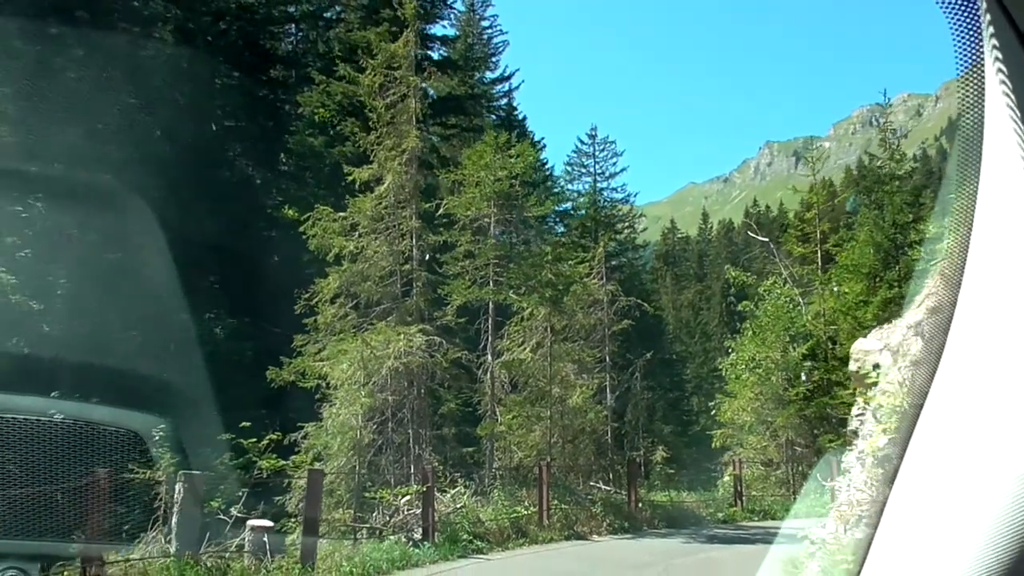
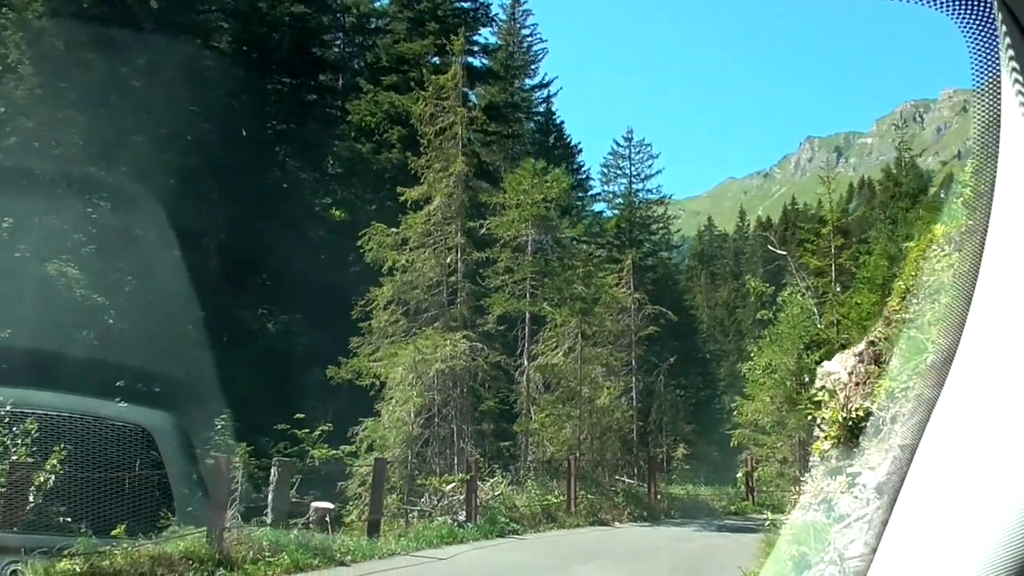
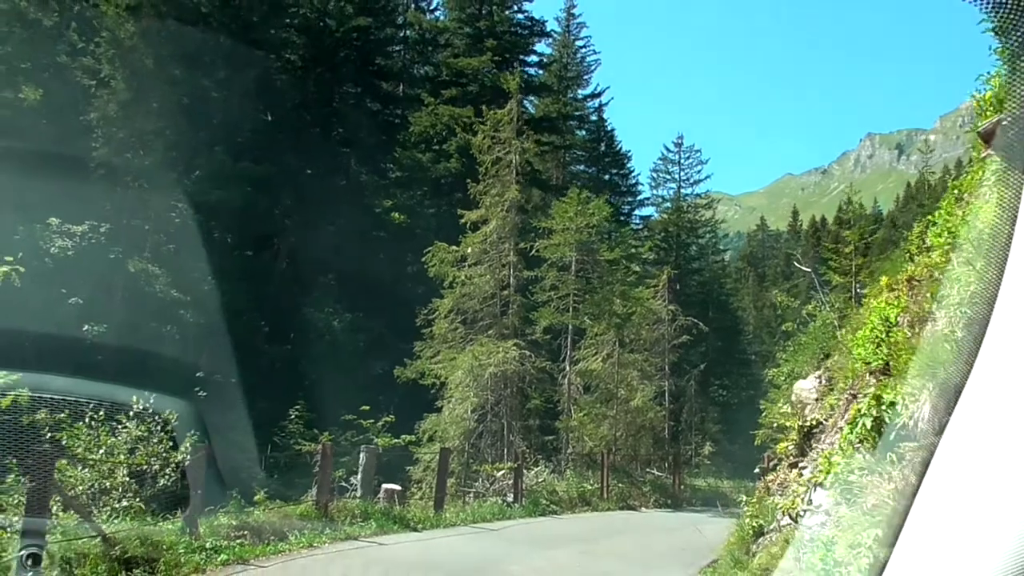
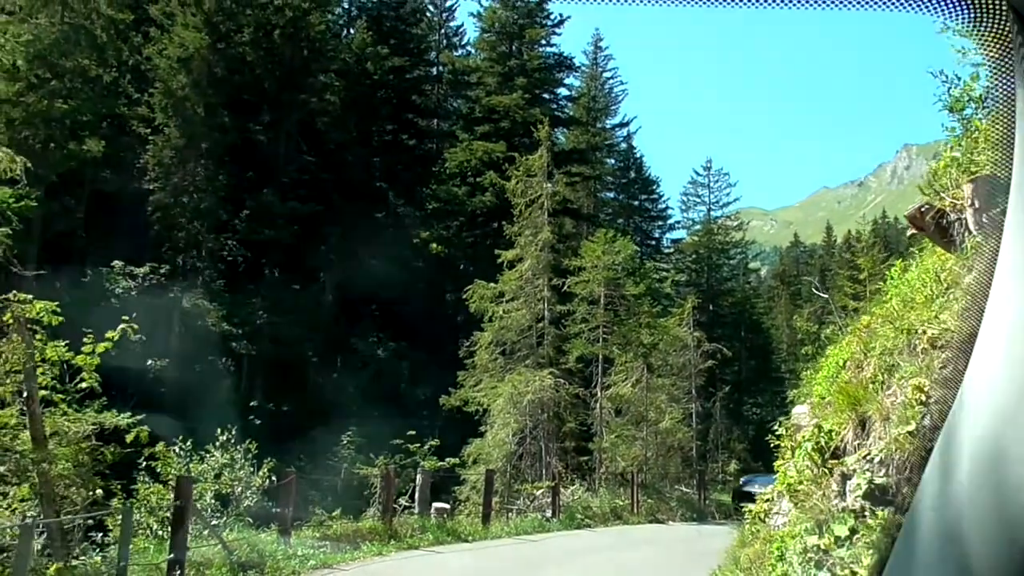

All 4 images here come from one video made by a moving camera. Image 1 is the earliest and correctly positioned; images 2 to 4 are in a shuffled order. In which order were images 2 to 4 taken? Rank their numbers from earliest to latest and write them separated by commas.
2, 3, 4
